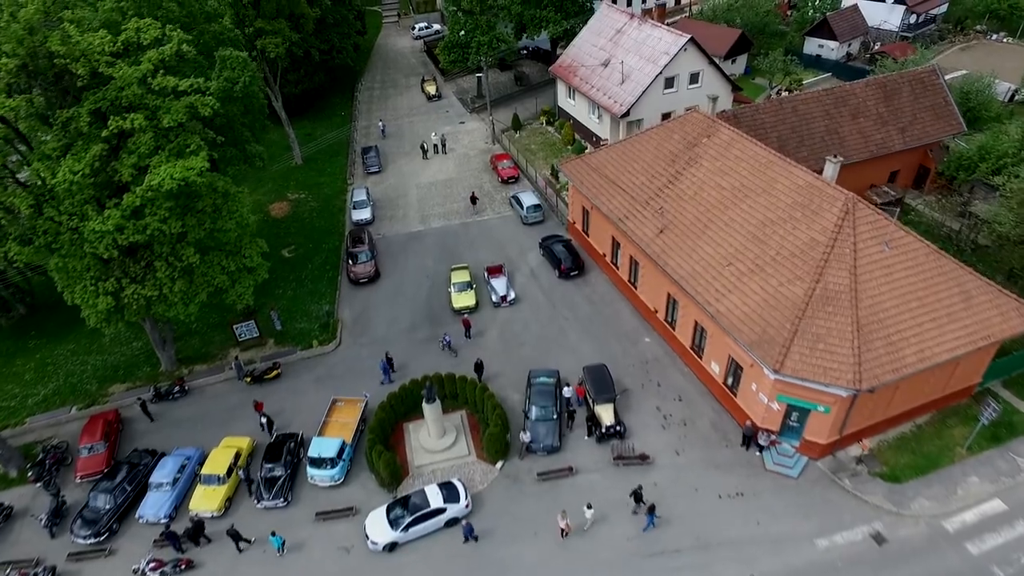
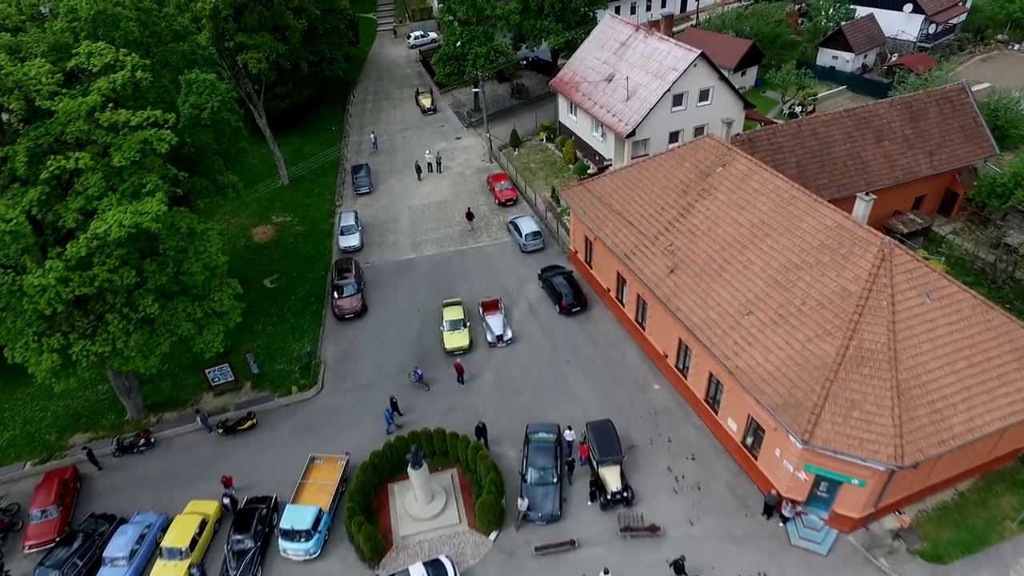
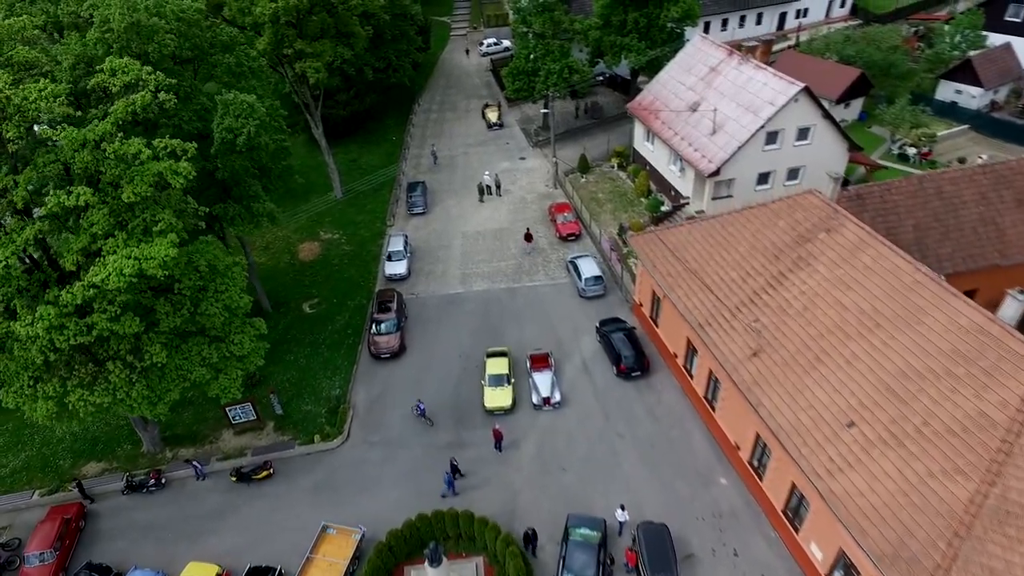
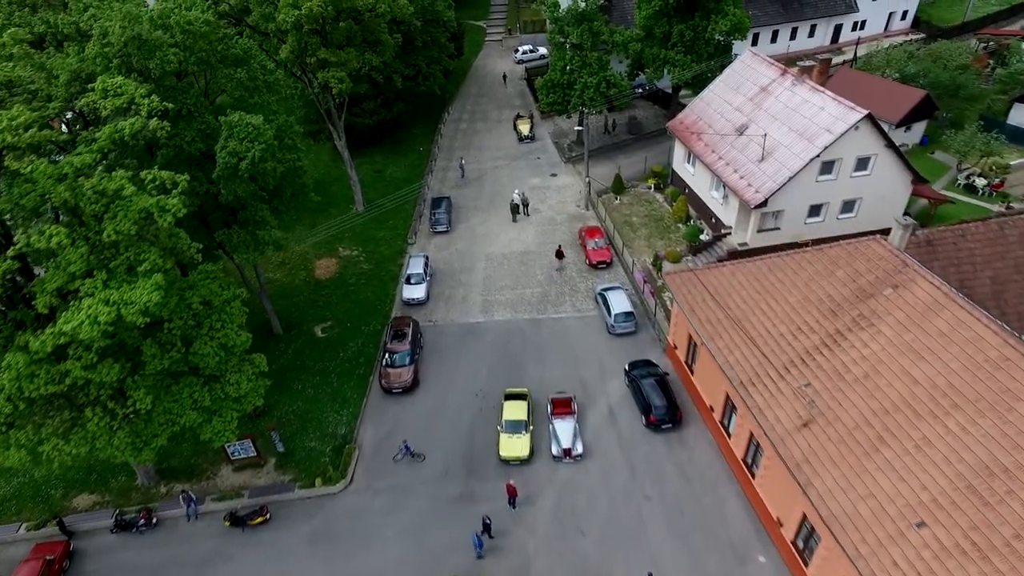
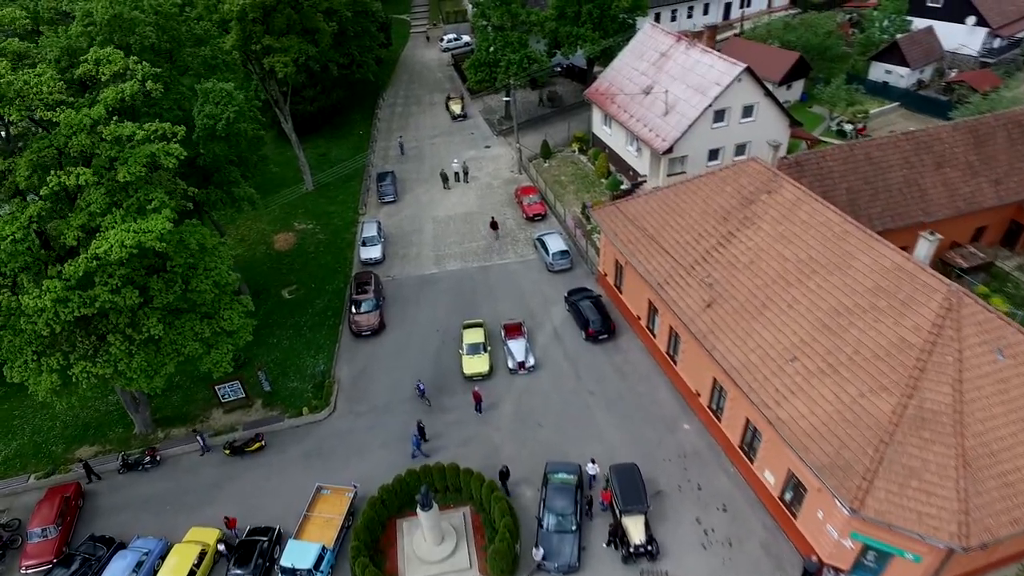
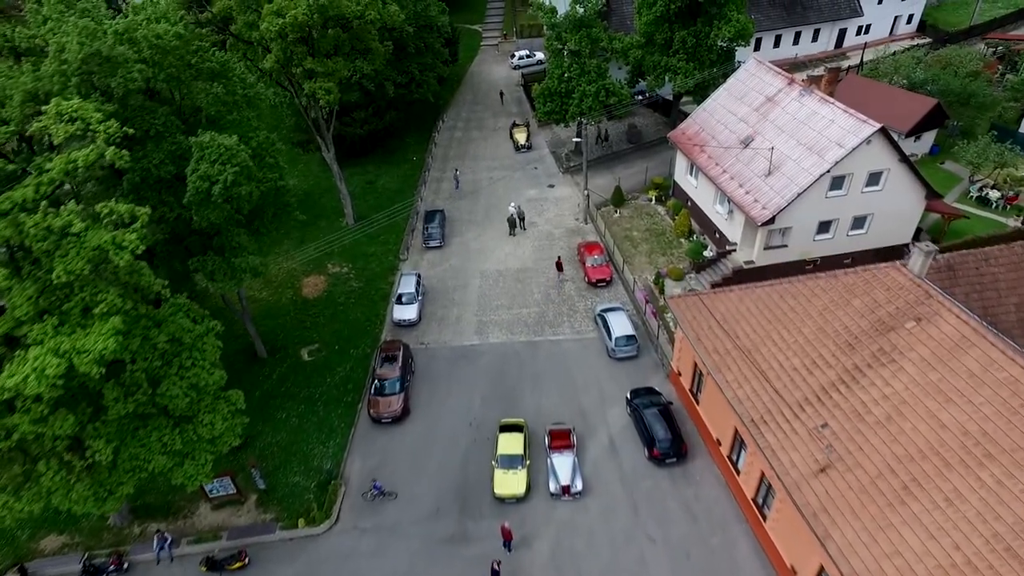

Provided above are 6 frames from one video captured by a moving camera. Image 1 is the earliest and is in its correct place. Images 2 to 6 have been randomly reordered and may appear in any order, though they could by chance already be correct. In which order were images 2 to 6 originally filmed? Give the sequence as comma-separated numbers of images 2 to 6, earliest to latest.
2, 5, 3, 4, 6
